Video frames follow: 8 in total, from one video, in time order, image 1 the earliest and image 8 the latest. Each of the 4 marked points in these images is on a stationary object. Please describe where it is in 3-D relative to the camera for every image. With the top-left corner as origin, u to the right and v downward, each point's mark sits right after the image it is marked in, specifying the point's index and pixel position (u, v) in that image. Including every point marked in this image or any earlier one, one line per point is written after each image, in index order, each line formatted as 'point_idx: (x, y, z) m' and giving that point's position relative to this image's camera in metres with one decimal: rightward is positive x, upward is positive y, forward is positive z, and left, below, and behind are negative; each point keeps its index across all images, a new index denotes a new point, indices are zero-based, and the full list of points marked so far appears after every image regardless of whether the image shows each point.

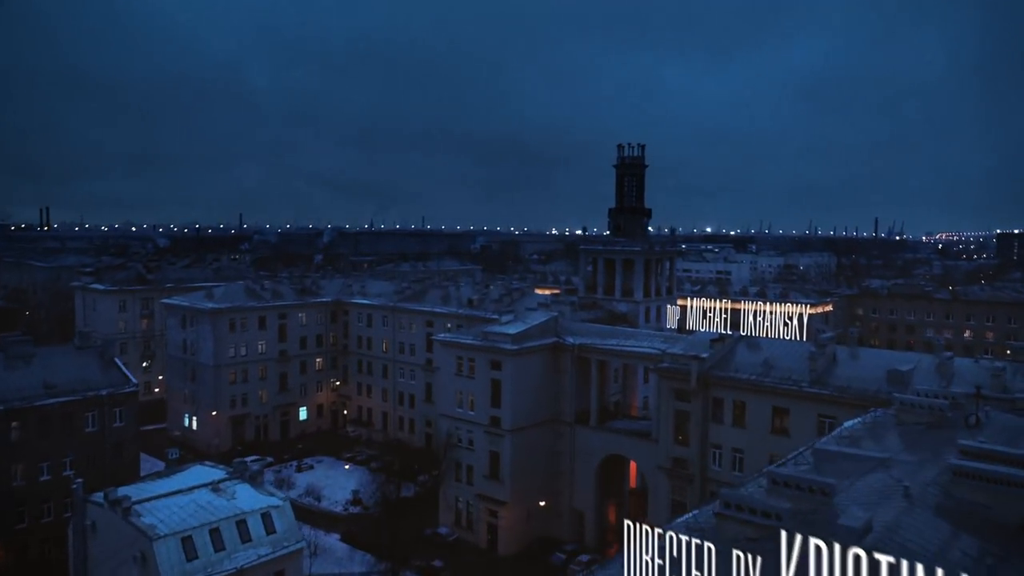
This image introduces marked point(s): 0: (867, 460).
0: (+7.1, -3.4, +14.9) m
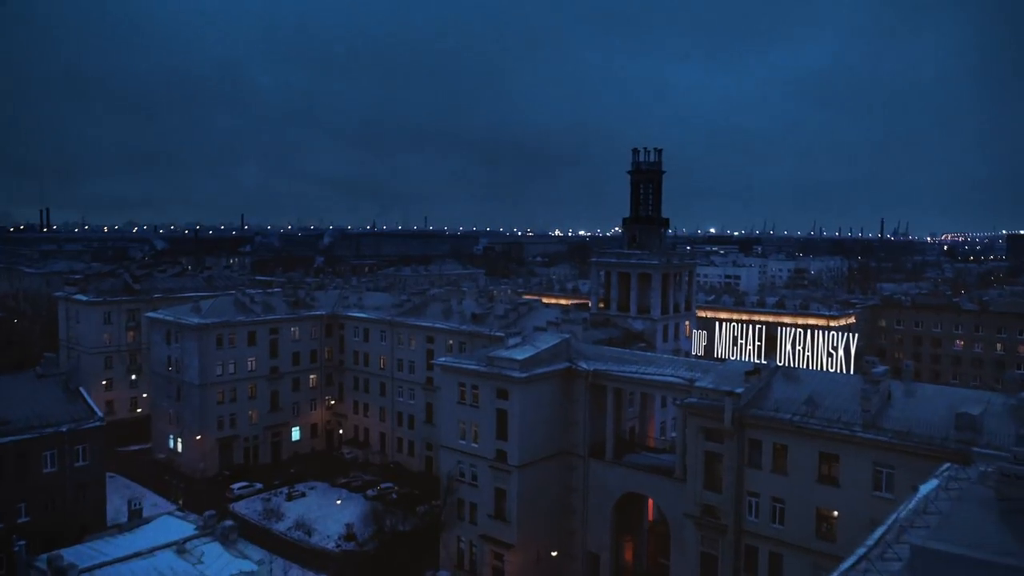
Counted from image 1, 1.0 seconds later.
0: (+7.3, -4.3, +11.6) m
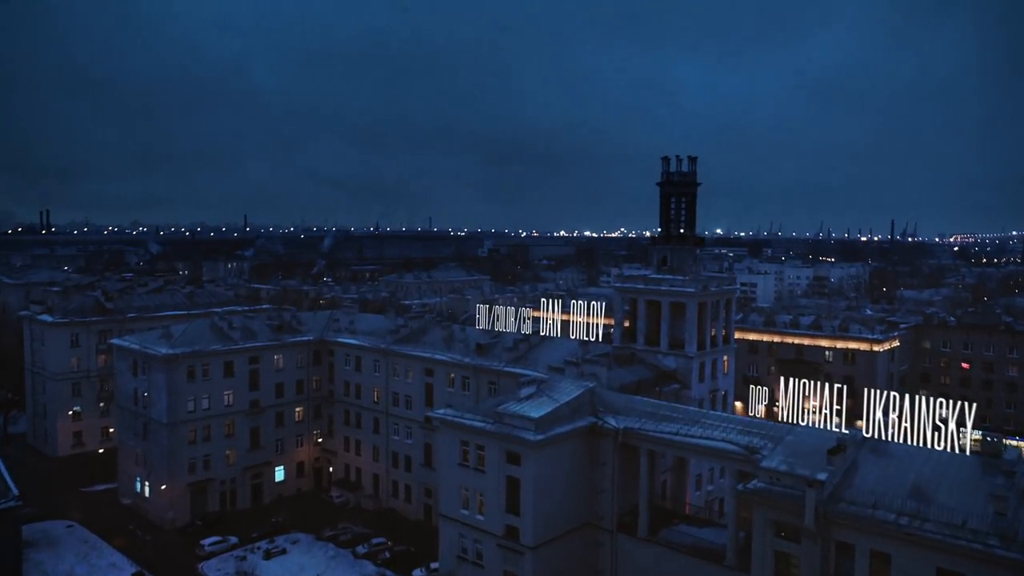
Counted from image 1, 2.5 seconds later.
0: (+7.7, -5.7, +6.1) m
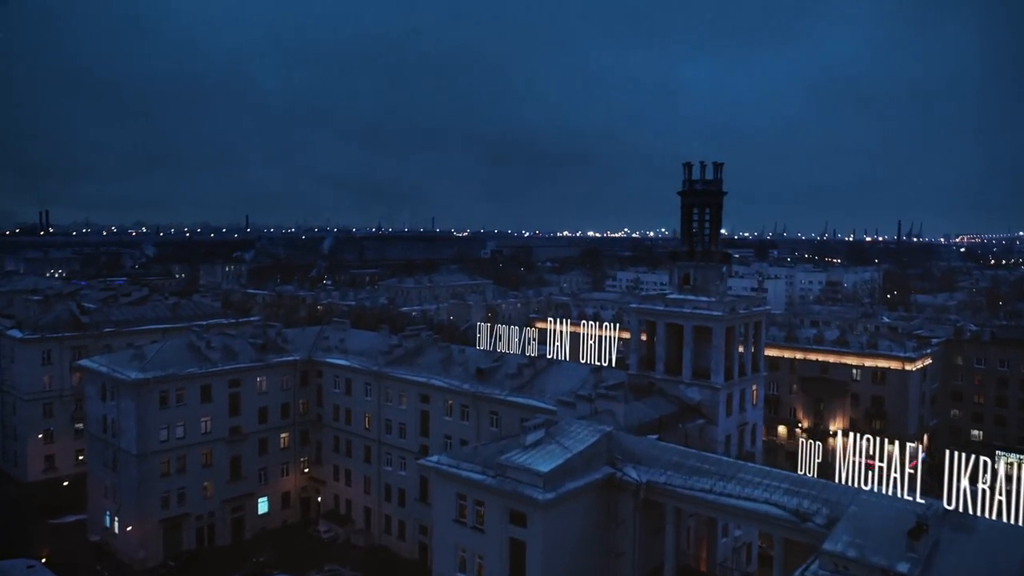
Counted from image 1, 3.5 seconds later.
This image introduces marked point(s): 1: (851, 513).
0: (+7.7, -6.6, +2.3) m
1: (+8.0, -5.2, +17.6) m
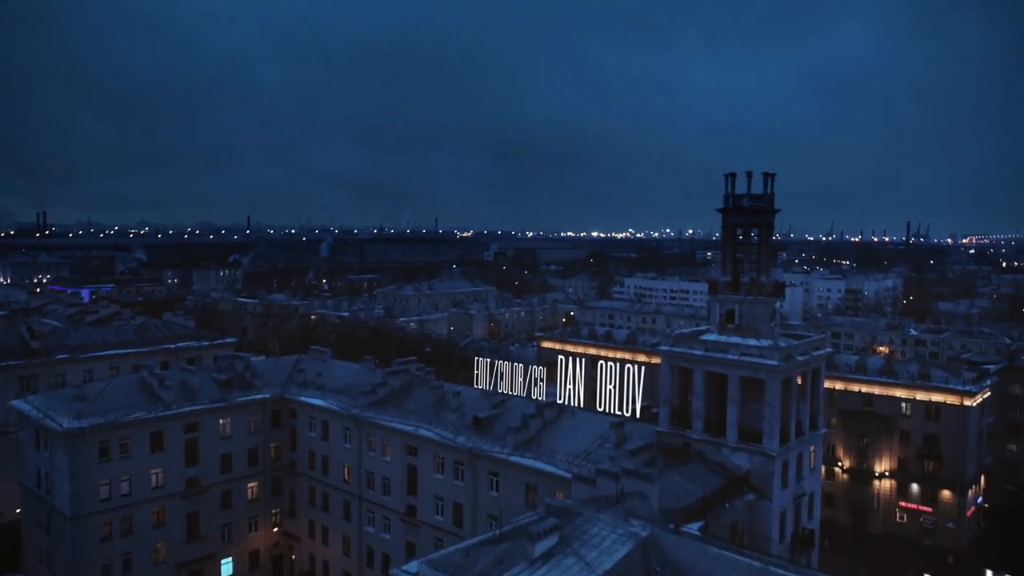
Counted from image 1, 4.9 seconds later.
0: (+7.7, -8.0, -3.5) m
1: (+8.0, -6.6, +11.7) m
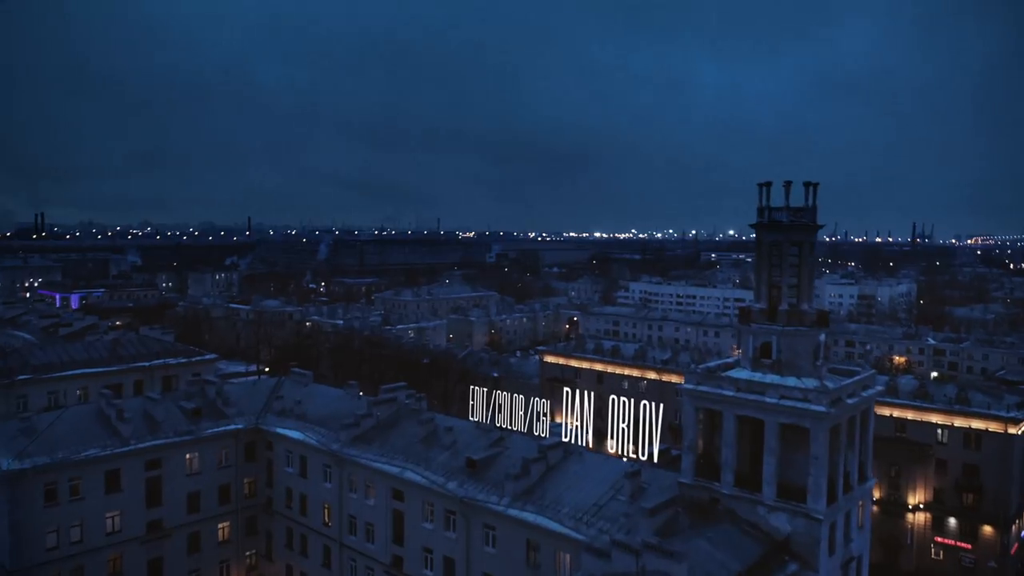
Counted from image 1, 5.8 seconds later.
0: (+7.5, -8.8, -7.2) m
1: (+7.9, -7.4, +8.0) m
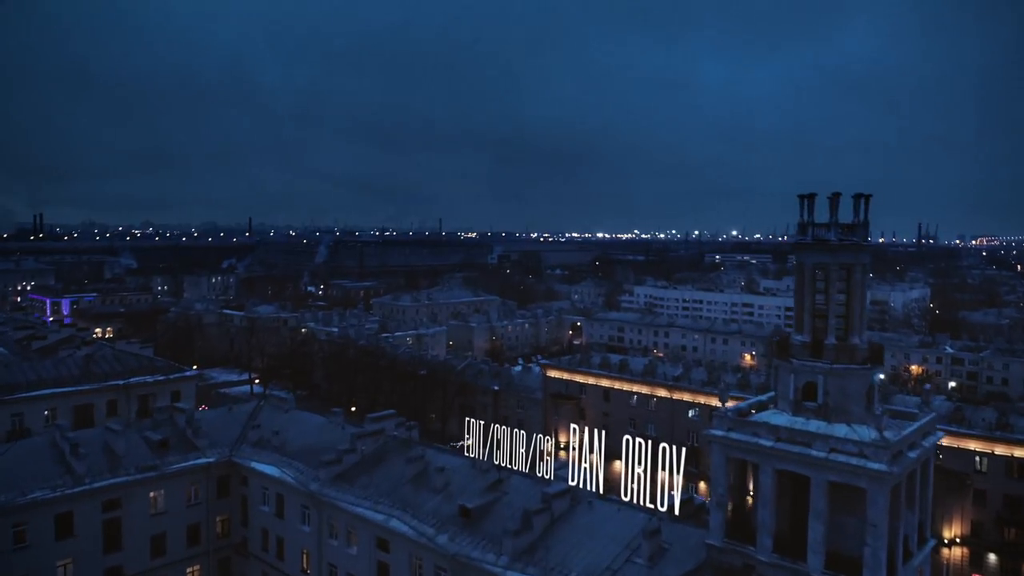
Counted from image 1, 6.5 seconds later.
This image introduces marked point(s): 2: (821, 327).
0: (+7.4, -9.6, -10.5) m
1: (+7.9, -8.2, +4.7) m
2: (+7.8, -1.0, +19.0) m
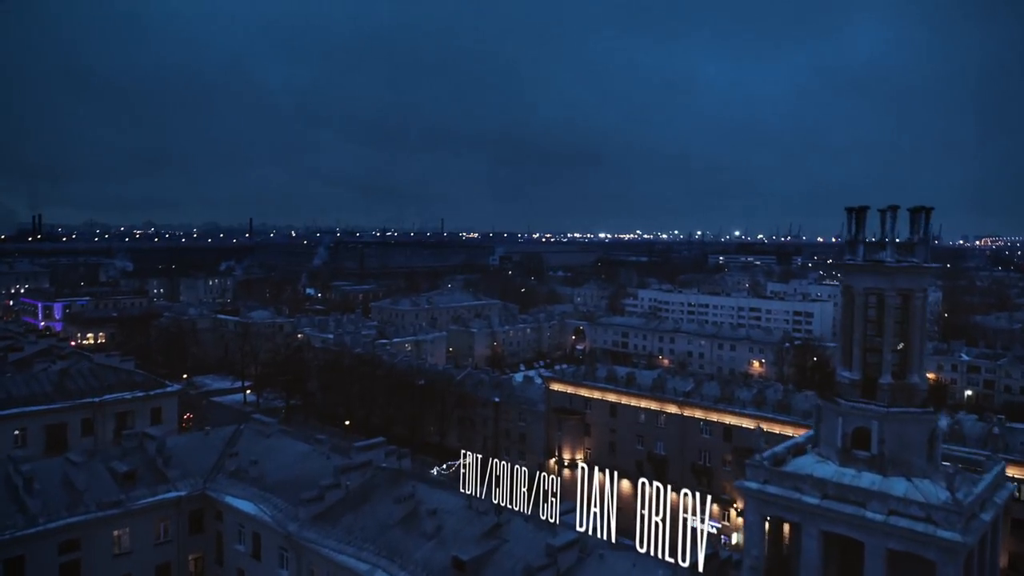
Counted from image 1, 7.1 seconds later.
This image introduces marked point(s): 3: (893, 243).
0: (+7.3, -10.2, -13.3) m
1: (+7.8, -8.8, +2.0) m
2: (+7.8, -1.6, +16.3) m
3: (+8.2, +1.0, +16.2) m
